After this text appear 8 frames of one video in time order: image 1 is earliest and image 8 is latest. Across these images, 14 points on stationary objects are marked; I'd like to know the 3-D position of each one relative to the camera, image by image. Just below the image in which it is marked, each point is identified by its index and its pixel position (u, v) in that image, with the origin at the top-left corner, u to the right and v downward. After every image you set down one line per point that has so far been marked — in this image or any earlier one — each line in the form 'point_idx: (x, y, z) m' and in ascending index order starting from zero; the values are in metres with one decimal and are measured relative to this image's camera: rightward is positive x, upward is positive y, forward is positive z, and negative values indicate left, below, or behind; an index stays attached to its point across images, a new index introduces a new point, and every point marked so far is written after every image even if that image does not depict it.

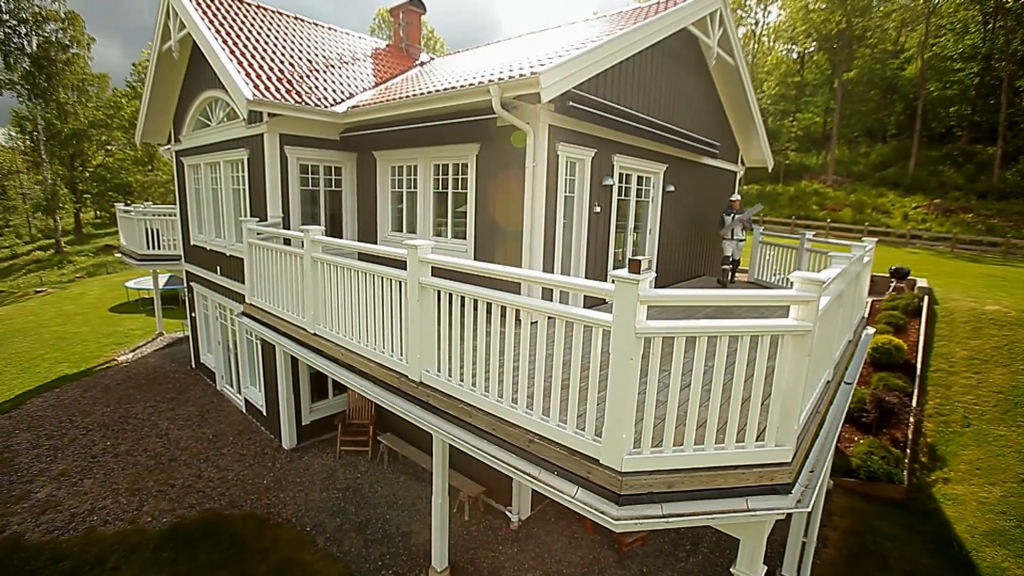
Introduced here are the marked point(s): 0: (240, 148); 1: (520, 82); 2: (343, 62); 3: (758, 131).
0: (-4.5, +2.3, +7.6) m
1: (+0.1, +2.1, +4.6) m
2: (-3.1, +4.2, +8.4) m
3: (+5.3, +3.4, +9.9) m
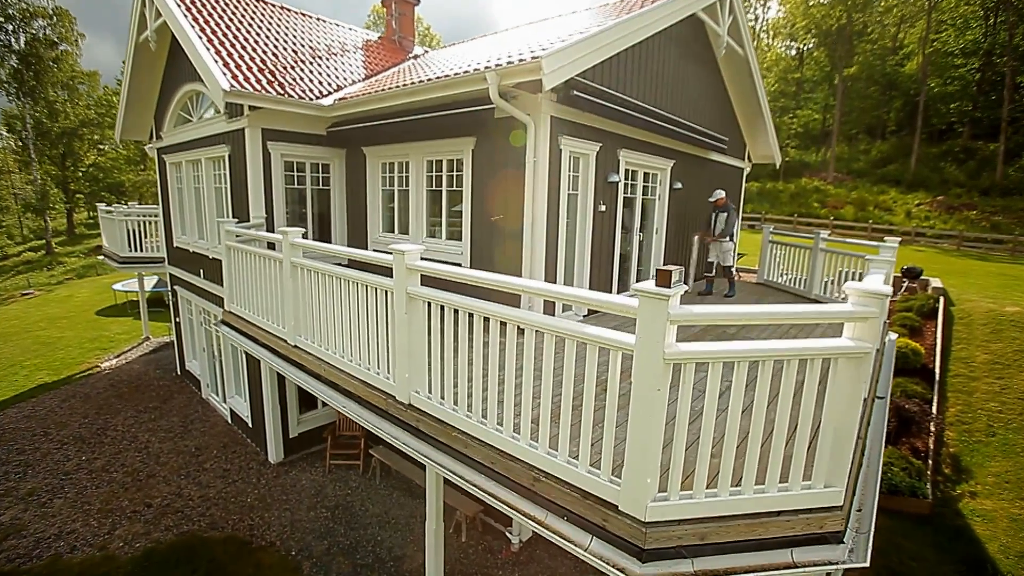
0: (-4.5, +2.2, +7.2) m
1: (+0.1, +2.0, +4.2) m
2: (-3.1, +4.1, +8.0) m
3: (+5.3, +3.4, +9.5) m
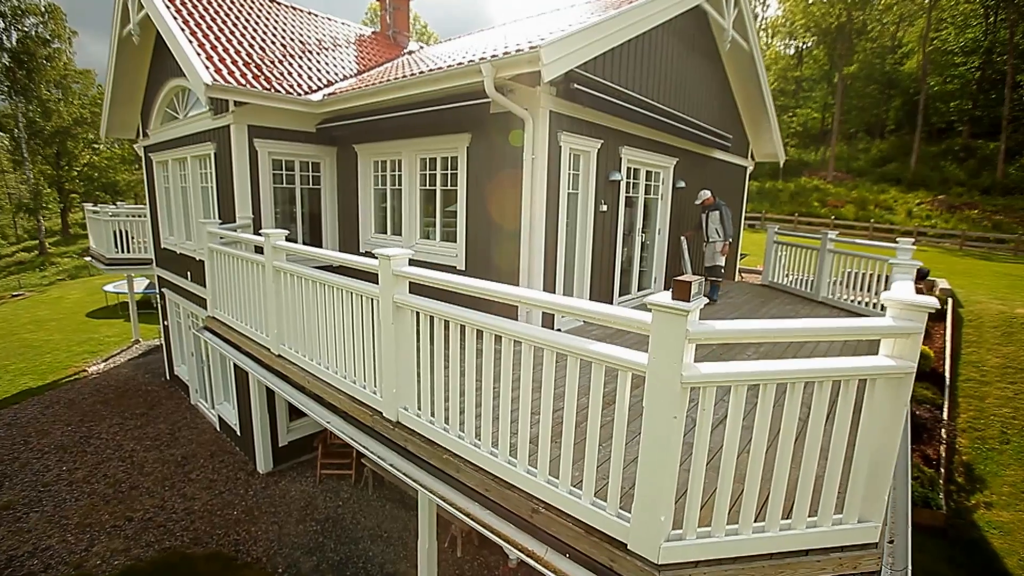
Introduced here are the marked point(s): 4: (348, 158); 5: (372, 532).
0: (-4.6, +2.2, +6.9) m
1: (0.0, +2.0, +3.9) m
2: (-3.2, +4.0, +7.7) m
3: (+5.2, +3.3, +9.3) m
4: (-2.5, +2.0, +6.9) m
5: (-1.8, -3.2, +6.0) m
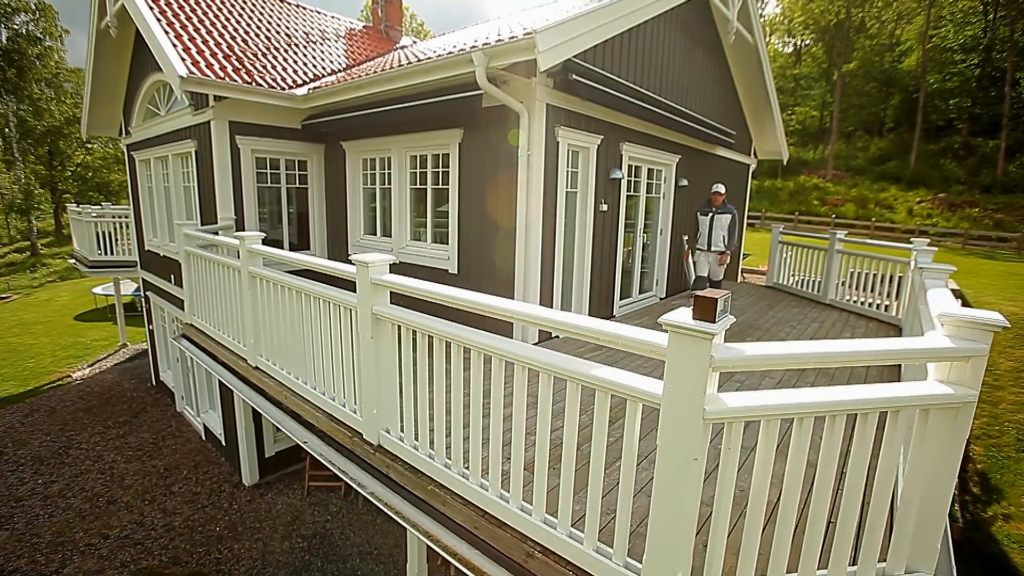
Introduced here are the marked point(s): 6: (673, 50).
0: (-4.6, +2.1, +6.6) m
1: (0.0, +1.9, +3.6) m
2: (-3.3, +4.0, +7.4) m
3: (+5.1, +3.3, +9.0) m
4: (-2.5, +1.9, +6.6) m
5: (-1.9, -3.2, +5.7) m
6: (+2.1, +3.1, +6.0) m
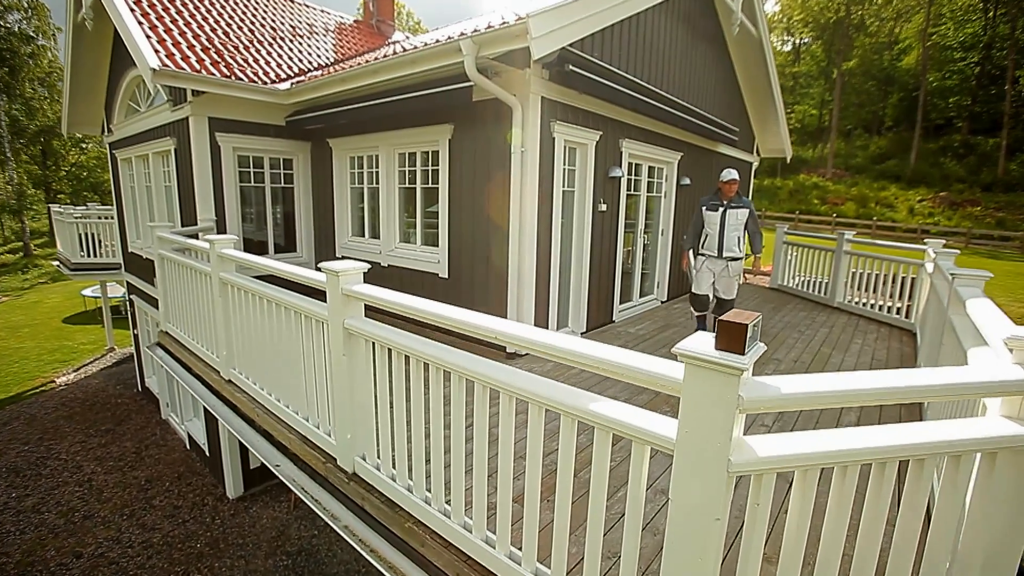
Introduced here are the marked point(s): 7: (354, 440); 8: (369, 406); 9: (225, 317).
0: (-4.7, +2.1, +6.3) m
1: (-0.1, +1.9, +3.4) m
2: (-3.3, +3.9, +7.1) m
3: (+5.1, +3.3, +8.7) m
4: (-2.6, +1.9, +6.3) m
5: (-1.9, -3.3, +5.4) m
6: (+2.0, +3.1, +5.7) m
7: (-0.9, -0.8, +2.5) m
8: (-0.7, -0.6, +2.4) m
9: (-2.3, -0.2, +3.6) m
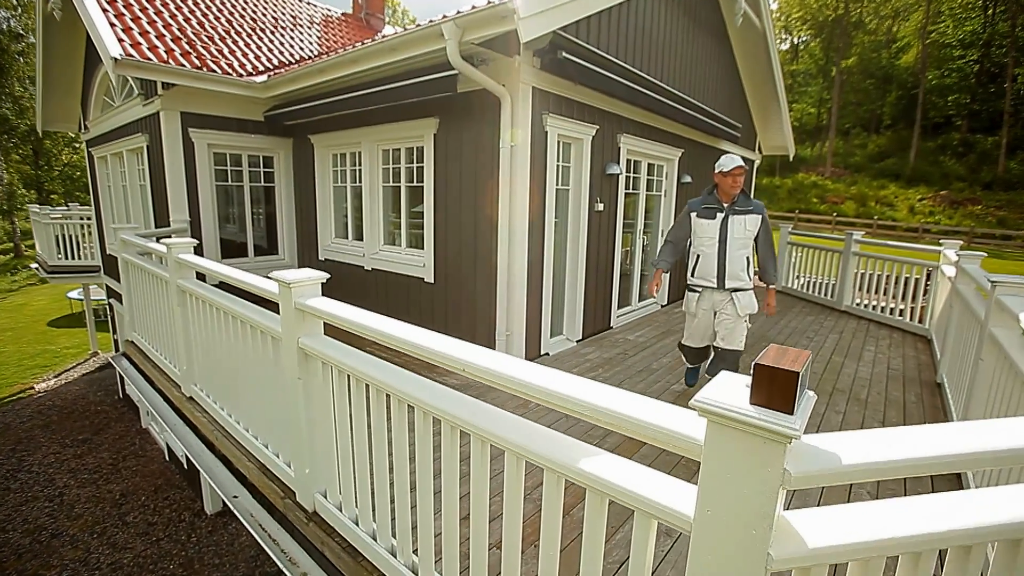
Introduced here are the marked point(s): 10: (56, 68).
0: (-4.8, +2.0, +5.9) m
1: (-0.2, +1.8, +3.0) m
2: (-3.5, +3.9, +6.8) m
3: (+4.9, +3.2, +8.4) m
4: (-2.7, +1.8, +6.0) m
5: (-2.0, -3.3, +5.1) m
6: (+1.9, +3.0, +5.4) m
7: (-0.9, -0.9, +2.2) m
8: (-0.8, -0.7, +2.1) m
9: (-2.4, -0.3, +3.3) m
10: (-7.5, +3.6, +7.6) m
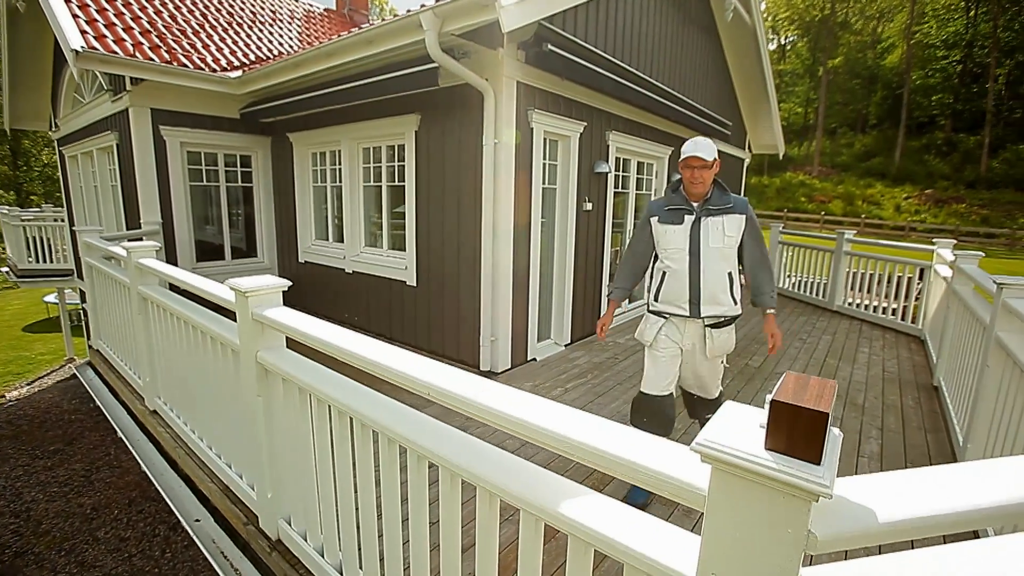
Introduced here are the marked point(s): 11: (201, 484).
0: (-5.0, +2.0, +5.7) m
1: (-0.3, +1.8, +2.9) m
2: (-3.7, +3.8, +6.6) m
3: (+4.7, +3.2, +8.4) m
4: (-2.9, +1.8, +5.8) m
5: (-2.1, -3.4, +4.9) m
6: (+1.8, +3.0, +5.3) m
7: (-1.0, -0.9, +2.0) m
8: (-0.9, -0.7, +1.9) m
9: (-2.5, -0.3, +3.1) m
10: (-7.7, +3.6, +7.2) m
11: (-1.7, -1.1, +2.5) m
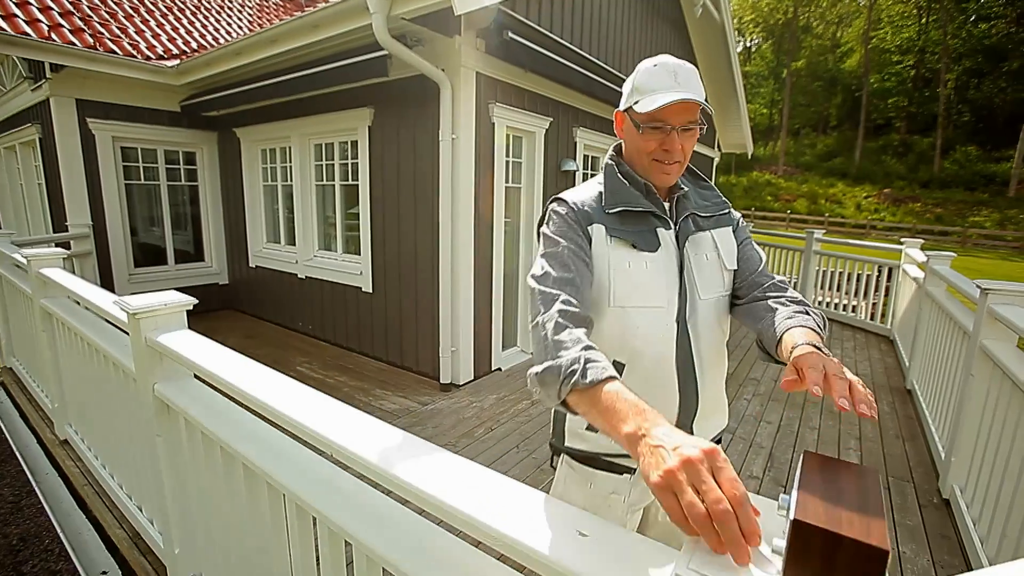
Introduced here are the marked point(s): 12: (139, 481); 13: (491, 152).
0: (-5.4, +1.9, +5.2) m
1: (-0.5, +1.7, +2.6) m
2: (-4.1, +3.7, +6.1) m
3: (+4.1, +3.3, +8.3) m
4: (-3.3, +1.7, +5.4) m
5: (-2.4, -3.4, +4.5) m
6: (+1.4, +3.0, +5.1) m
7: (-1.2, -1.0, +1.7) m
8: (-1.1, -0.8, +1.6) m
9: (-2.7, -0.4, +2.7) m
10: (-8.2, +3.4, +6.6) m
11: (-1.9, -1.2, +2.2) m
12: (-1.5, -0.8, +1.9) m
13: (-0.2, +1.1, +3.5) m
